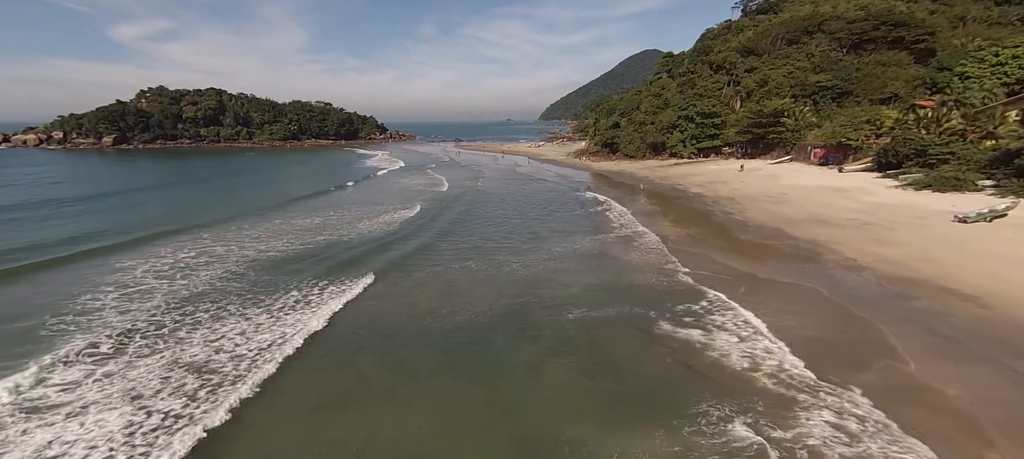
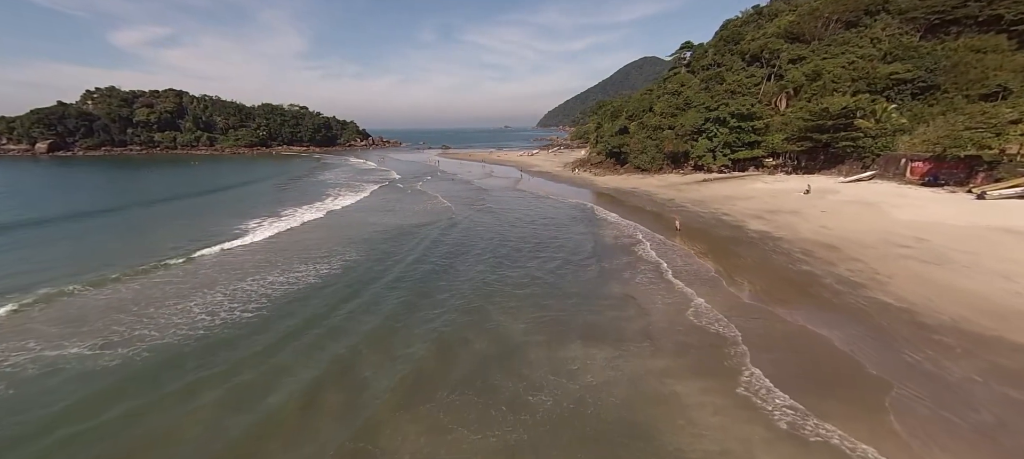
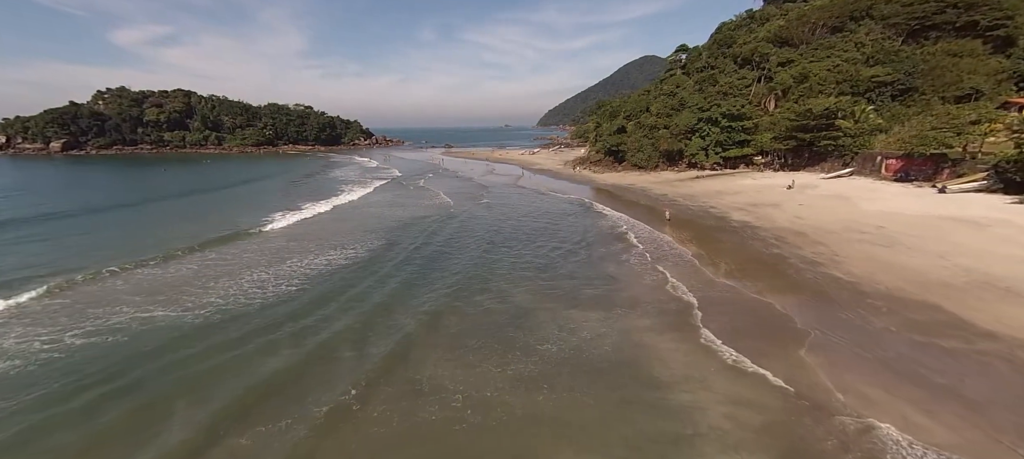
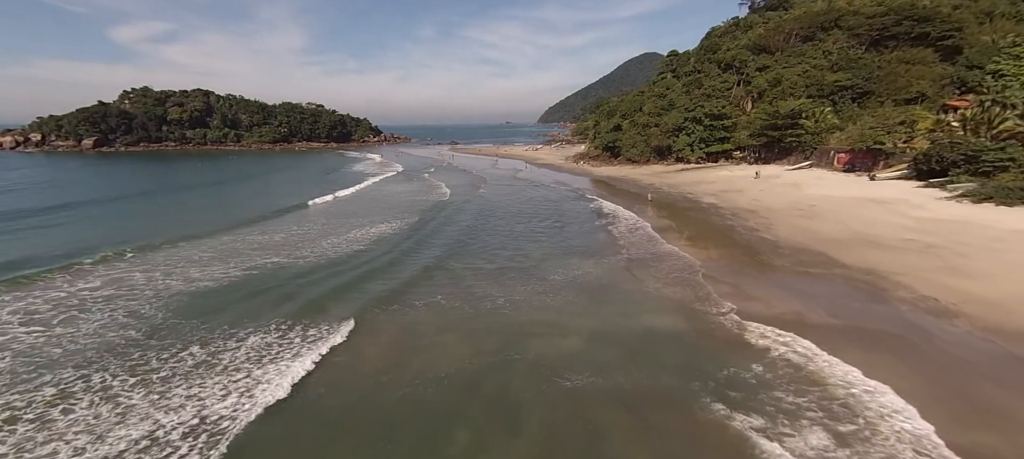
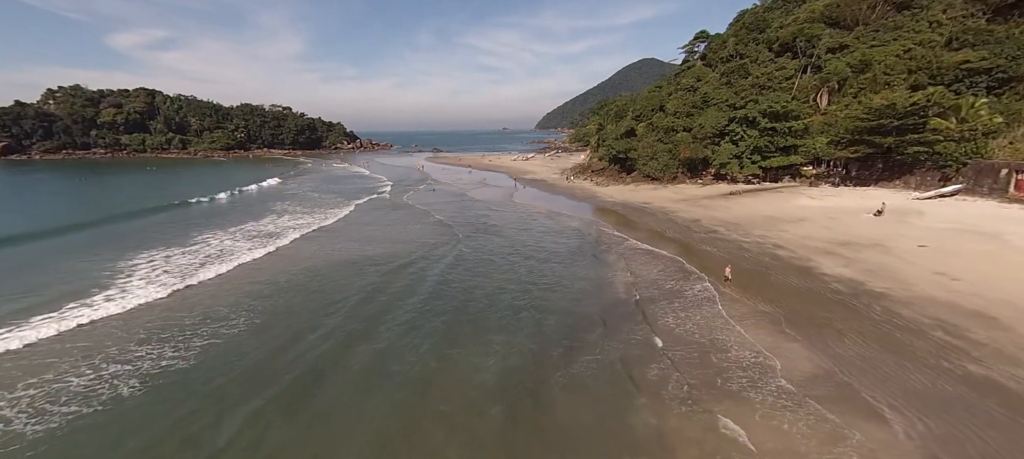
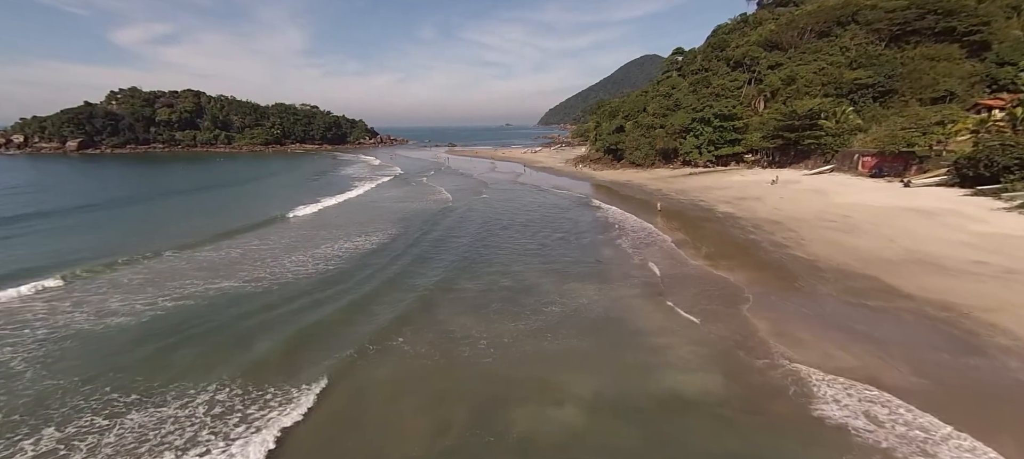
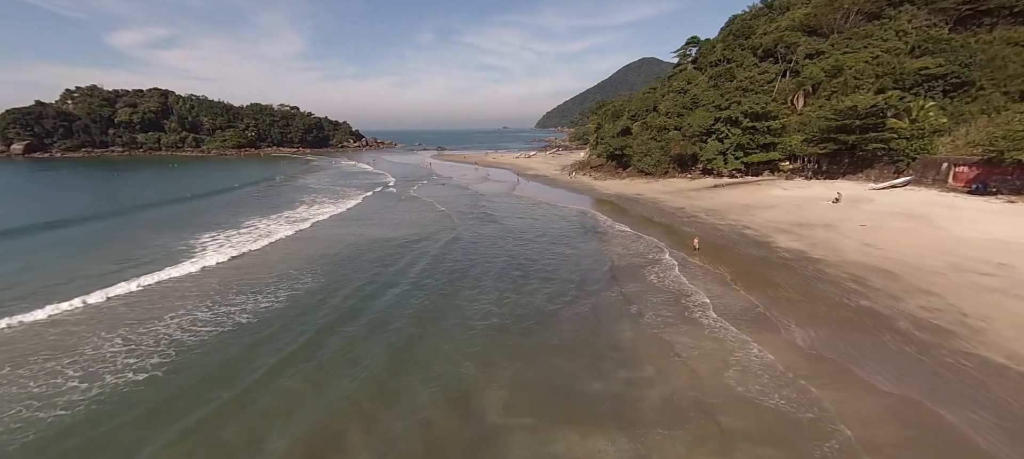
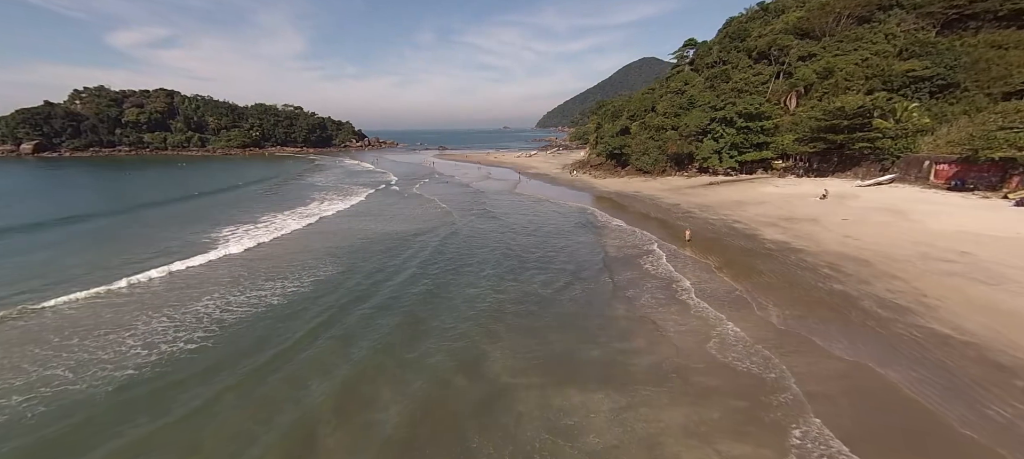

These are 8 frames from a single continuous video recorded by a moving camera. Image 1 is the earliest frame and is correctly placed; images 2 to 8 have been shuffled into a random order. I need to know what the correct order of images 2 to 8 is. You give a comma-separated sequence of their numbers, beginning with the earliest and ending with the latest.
4, 6, 3, 2, 8, 7, 5
